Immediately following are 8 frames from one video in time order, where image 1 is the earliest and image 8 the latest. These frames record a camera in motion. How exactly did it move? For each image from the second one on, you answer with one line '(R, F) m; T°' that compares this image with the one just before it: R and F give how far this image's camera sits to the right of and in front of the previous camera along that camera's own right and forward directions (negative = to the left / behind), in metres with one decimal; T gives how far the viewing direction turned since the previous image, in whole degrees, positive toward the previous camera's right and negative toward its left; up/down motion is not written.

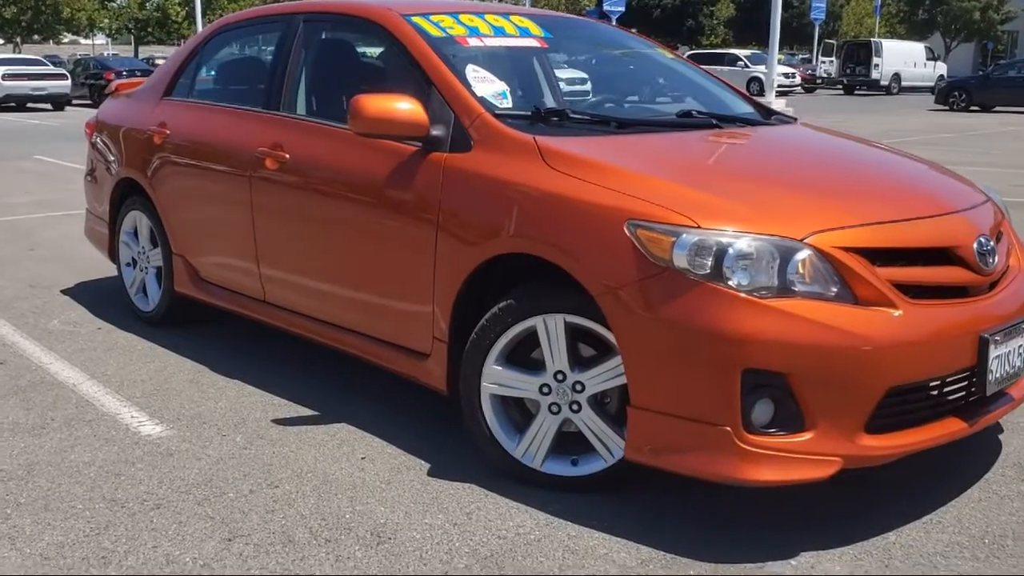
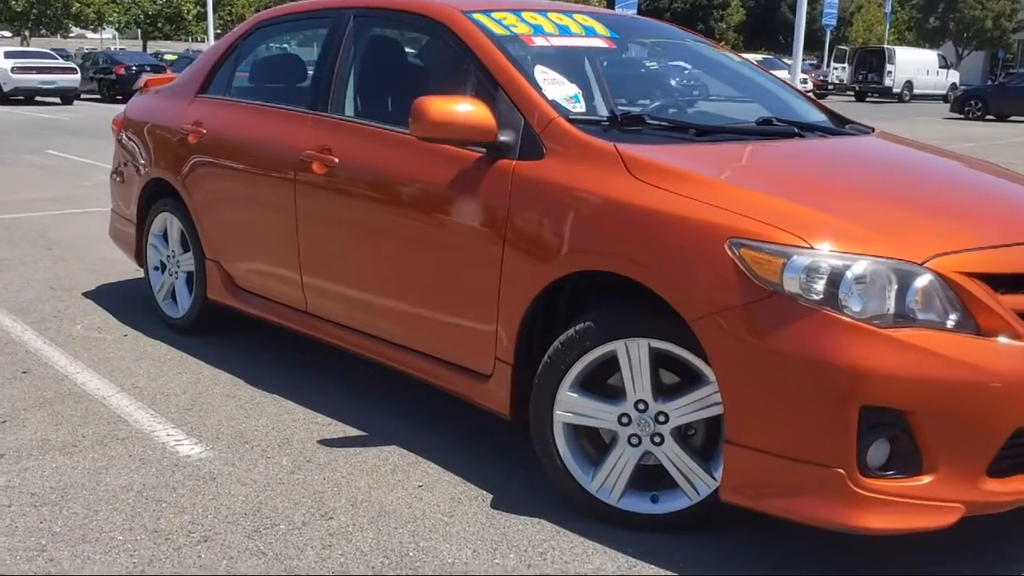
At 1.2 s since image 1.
(-0.2, +0.3) m; 0°
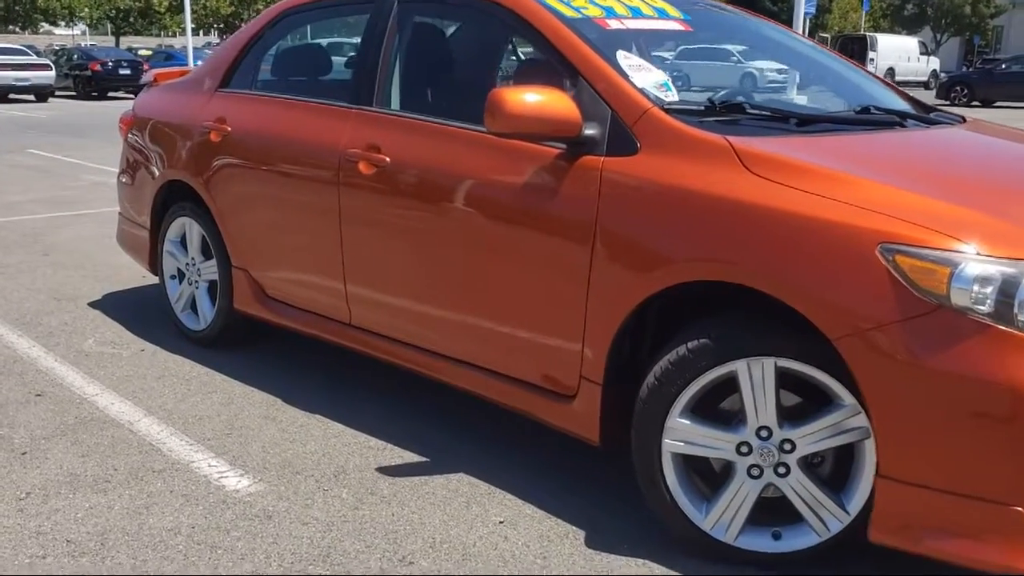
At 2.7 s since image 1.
(-0.3, +0.4) m; +1°
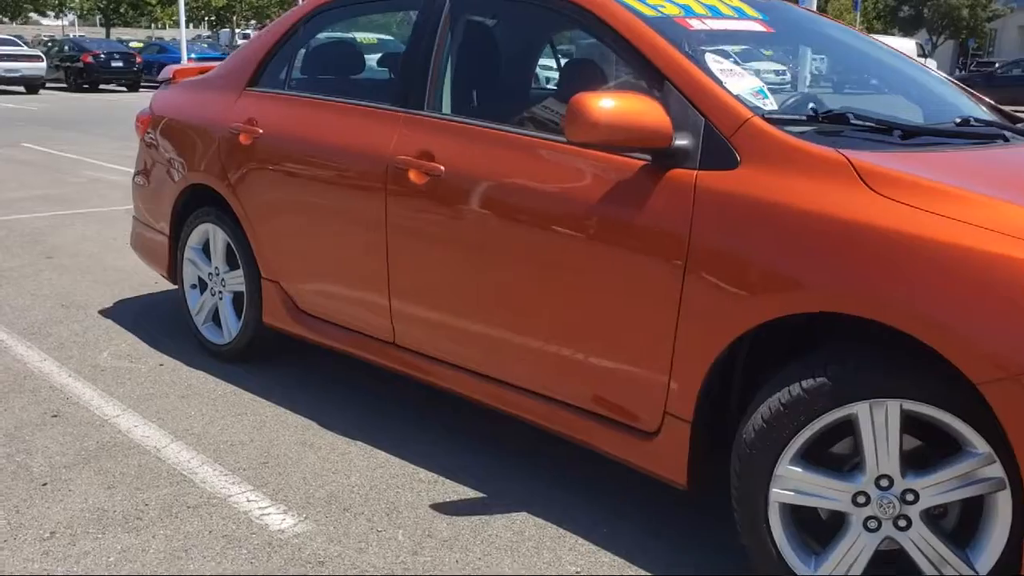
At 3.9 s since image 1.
(-0.3, +0.3) m; +1°
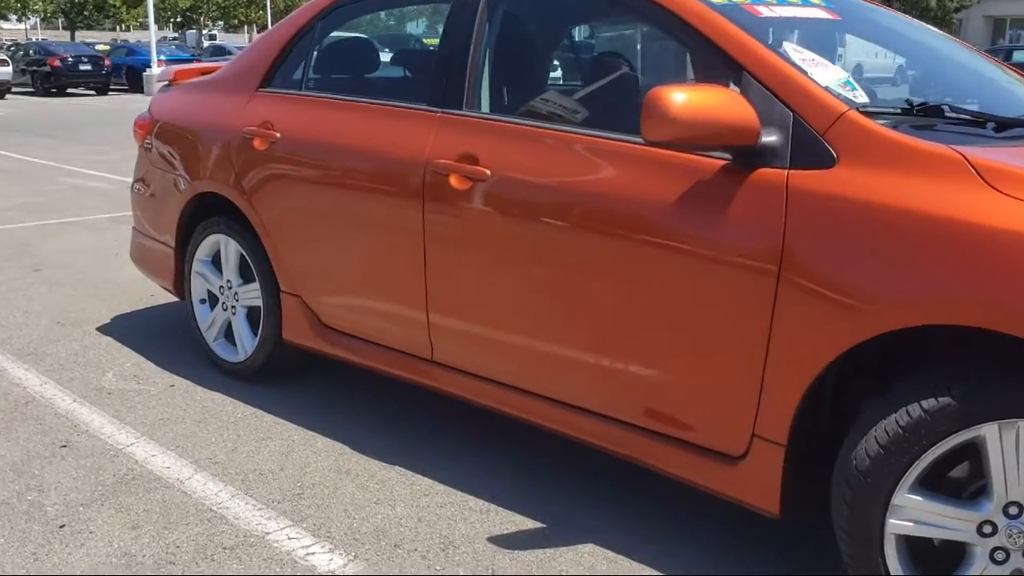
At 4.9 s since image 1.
(-0.3, +0.3) m; +2°
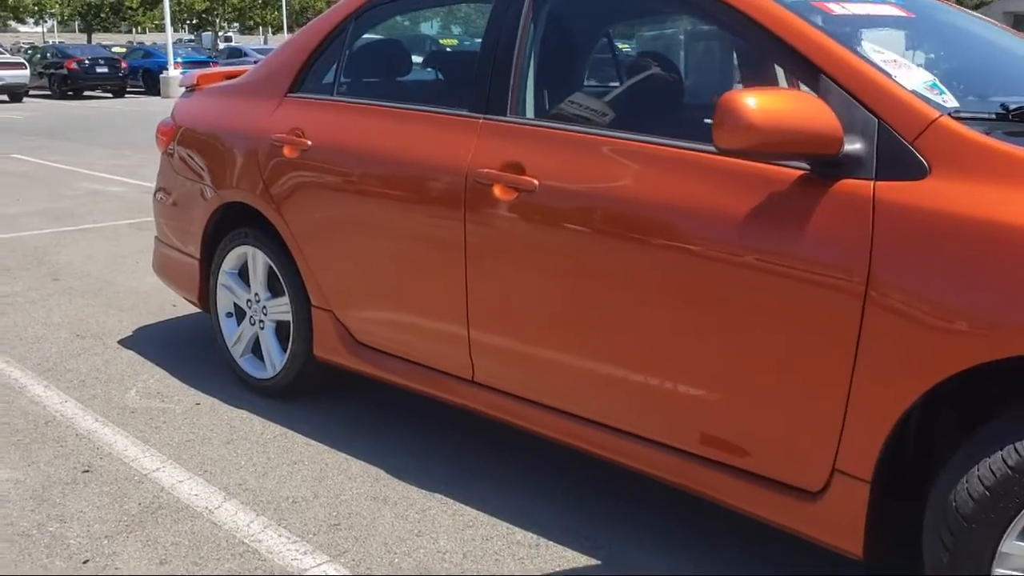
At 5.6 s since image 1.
(-0.1, +0.2) m; -1°
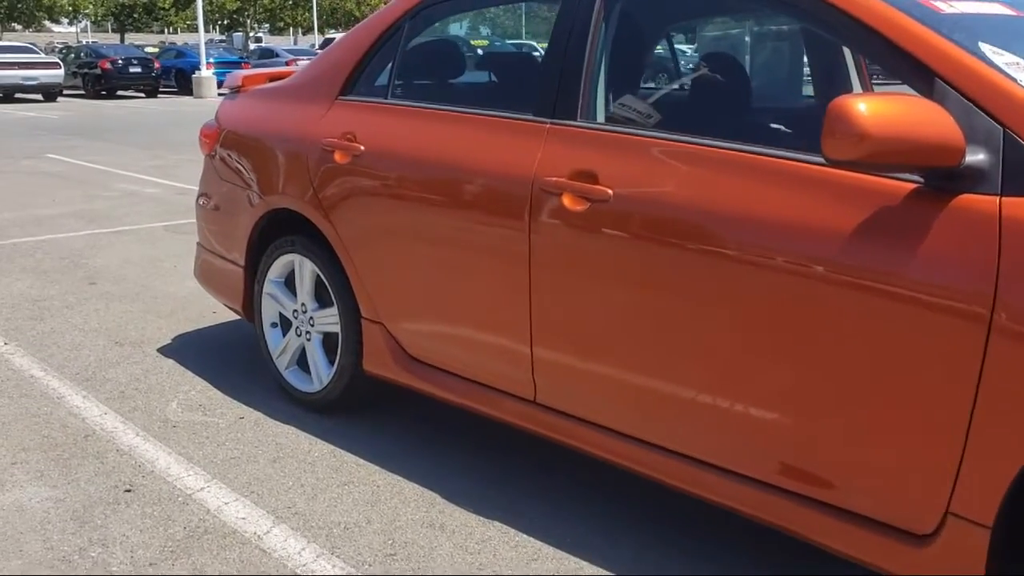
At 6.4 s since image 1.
(-0.1, +0.2) m; -1°
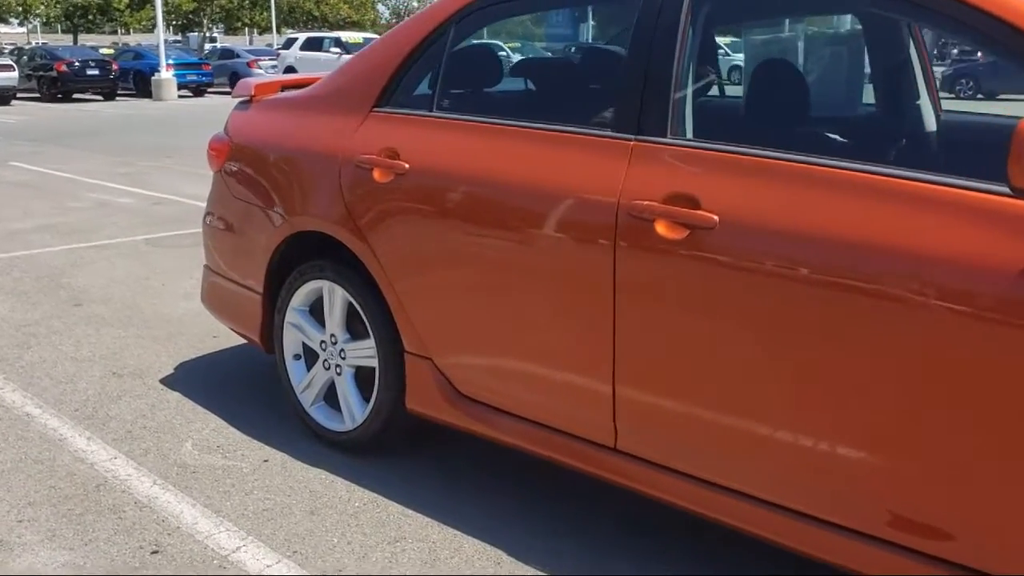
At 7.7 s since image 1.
(-0.3, +0.3) m; +2°
